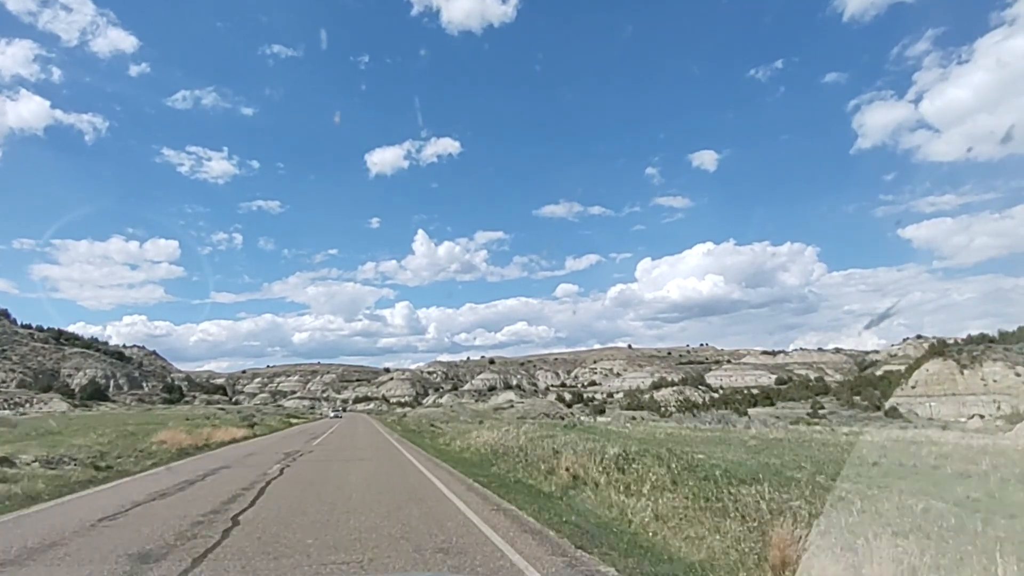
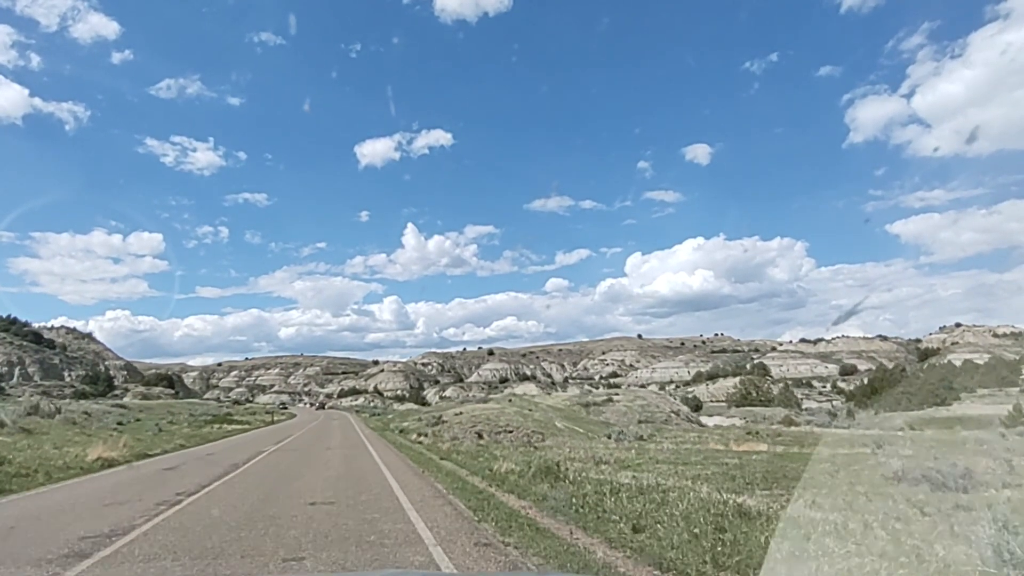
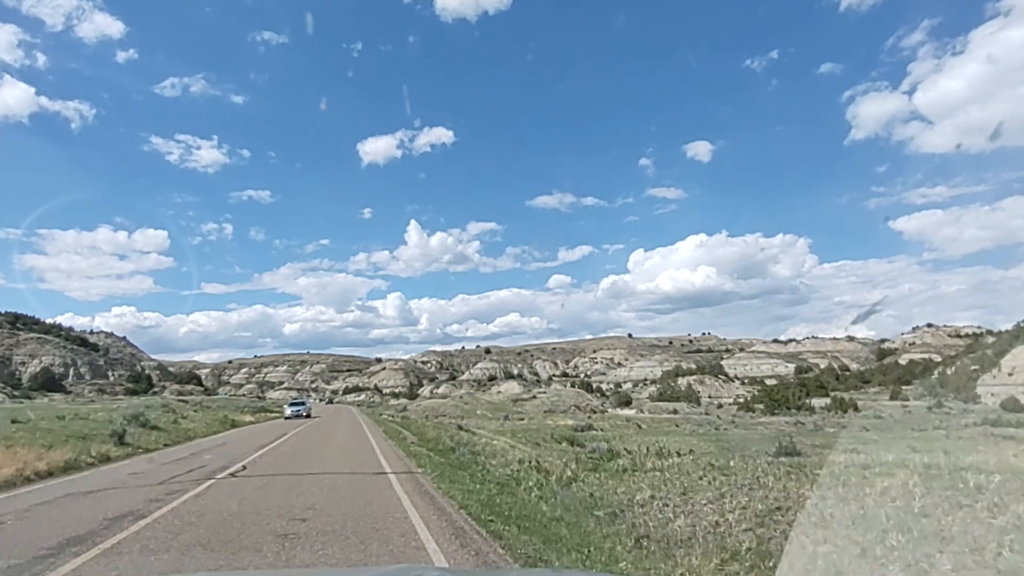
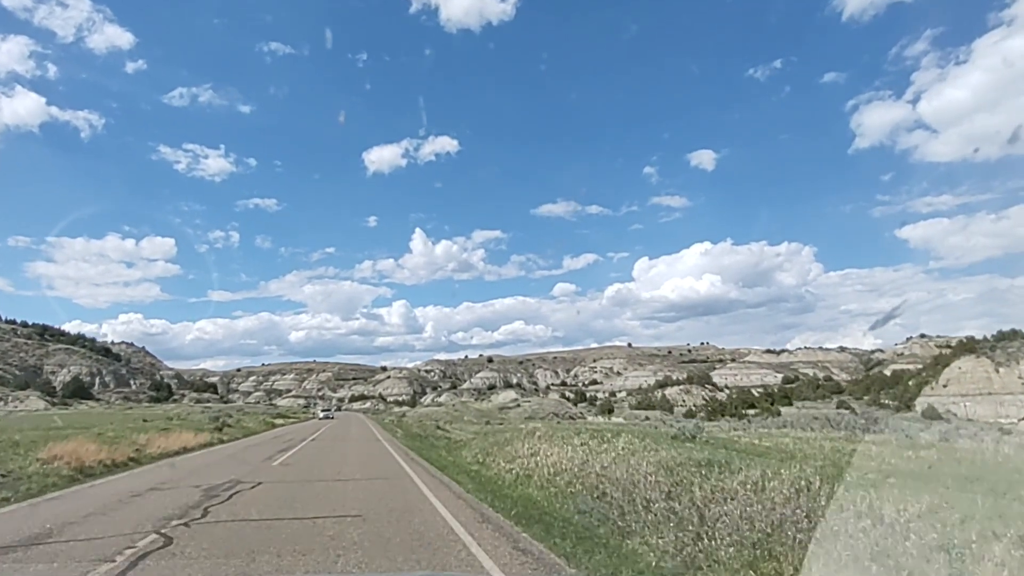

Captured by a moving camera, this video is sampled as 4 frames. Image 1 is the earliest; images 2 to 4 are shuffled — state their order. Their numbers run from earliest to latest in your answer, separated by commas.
4, 3, 2
